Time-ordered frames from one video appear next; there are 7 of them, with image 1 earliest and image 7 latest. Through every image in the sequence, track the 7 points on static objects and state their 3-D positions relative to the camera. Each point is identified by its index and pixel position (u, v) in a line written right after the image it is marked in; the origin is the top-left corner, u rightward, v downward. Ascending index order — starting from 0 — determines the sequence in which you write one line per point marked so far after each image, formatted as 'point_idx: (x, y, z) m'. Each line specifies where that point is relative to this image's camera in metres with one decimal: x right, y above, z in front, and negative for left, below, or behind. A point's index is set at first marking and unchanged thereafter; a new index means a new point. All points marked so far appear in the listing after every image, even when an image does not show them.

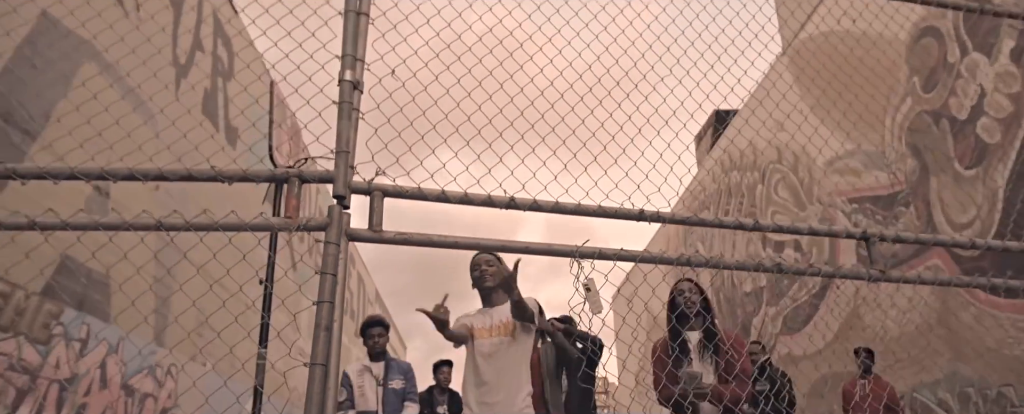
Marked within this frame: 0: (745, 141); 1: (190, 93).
0: (+5.5, +1.6, +18.4) m
1: (-3.7, +1.3, +9.0) m
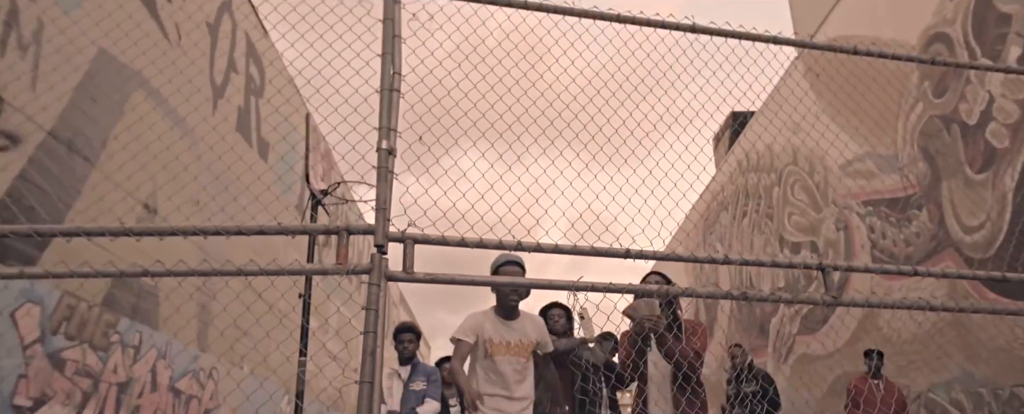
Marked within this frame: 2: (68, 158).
0: (+5.9, +1.5, +18.7) m
1: (-3.5, +1.2, +9.5) m
2: (-3.4, +0.4, +5.9) m
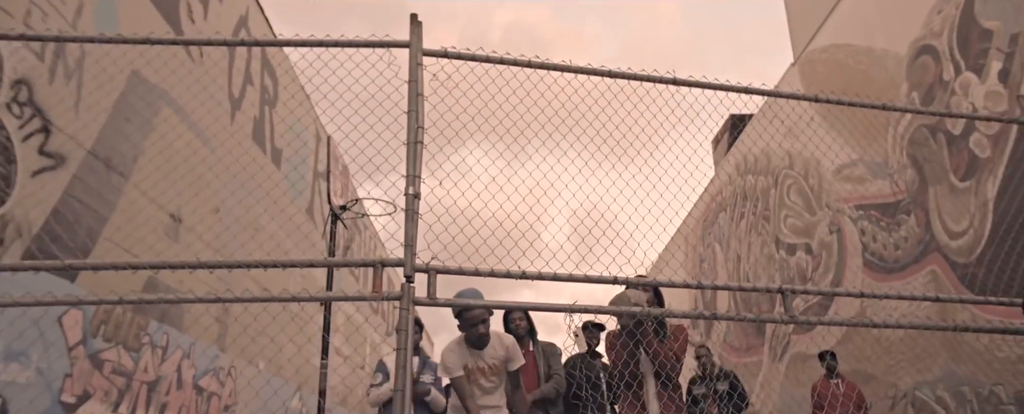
0: (+6.0, +1.5, +19.1) m
1: (-3.4, +1.1, +9.9) m
2: (-3.3, +0.3, +6.4) m
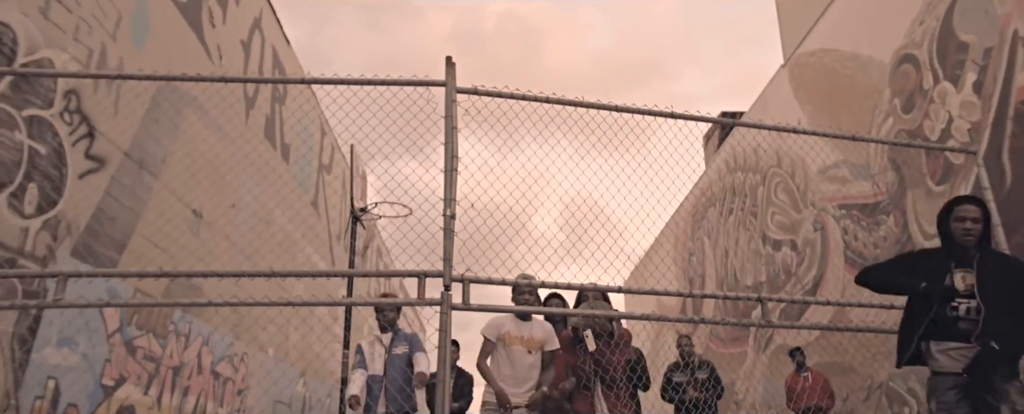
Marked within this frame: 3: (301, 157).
0: (+5.9, +1.6, +19.7) m
1: (-3.4, +1.1, +10.4) m
2: (-3.3, +0.3, +6.9) m
3: (-3.5, +0.8, +13.2) m
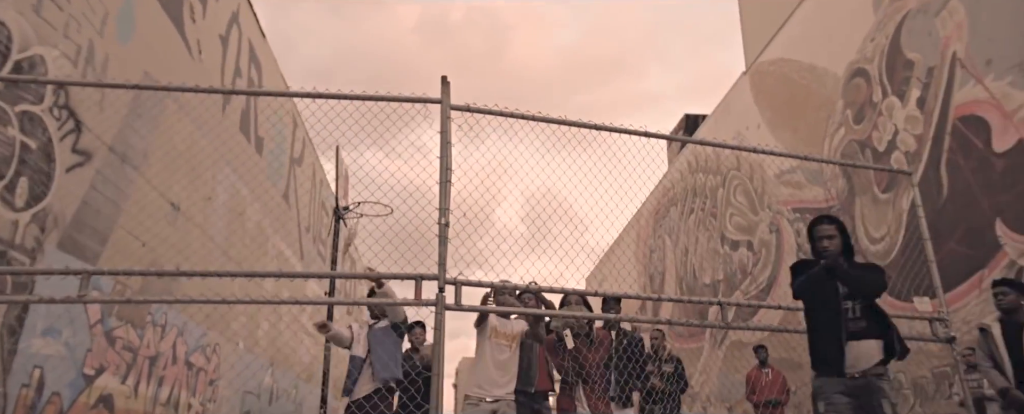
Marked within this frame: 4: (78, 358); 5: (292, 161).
0: (+5.1, +1.6, +20.3) m
1: (-3.8, +1.3, +10.6) m
2: (-3.5, +0.4, +7.1) m
3: (-4.1, +1.0, +13.4) m
4: (-3.6, -1.2, +6.5) m
5: (-4.2, +0.9, +15.0) m
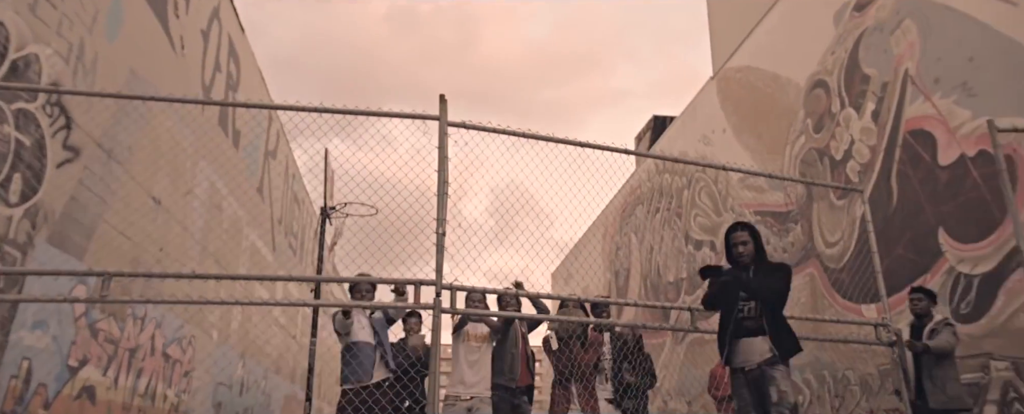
0: (+4.4, +1.5, +20.9) m
1: (-4.2, +1.4, +10.8) m
2: (-3.8, +0.4, +7.3) m
3: (-4.5, +1.1, +13.6) m
4: (-3.8, -1.2, +6.7) m
5: (-4.7, +1.0, +15.2) m
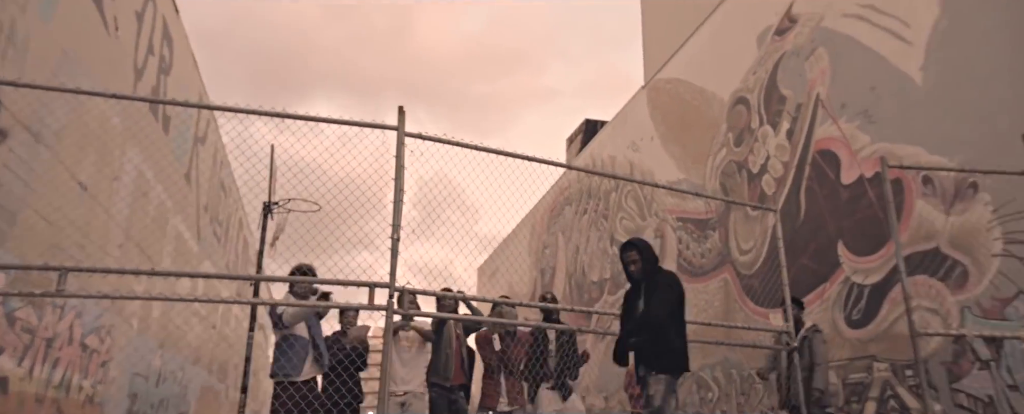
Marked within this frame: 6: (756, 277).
0: (+2.6, +1.5, +21.6) m
1: (-5.0, +1.6, +10.8) m
2: (-4.3, +0.6, +7.4) m
3: (-5.6, +1.4, +13.5) m
4: (-4.4, -1.0, +6.8) m
5: (-6.0, +1.3, +15.1) m
6: (+4.0, -1.1, +12.8) m
